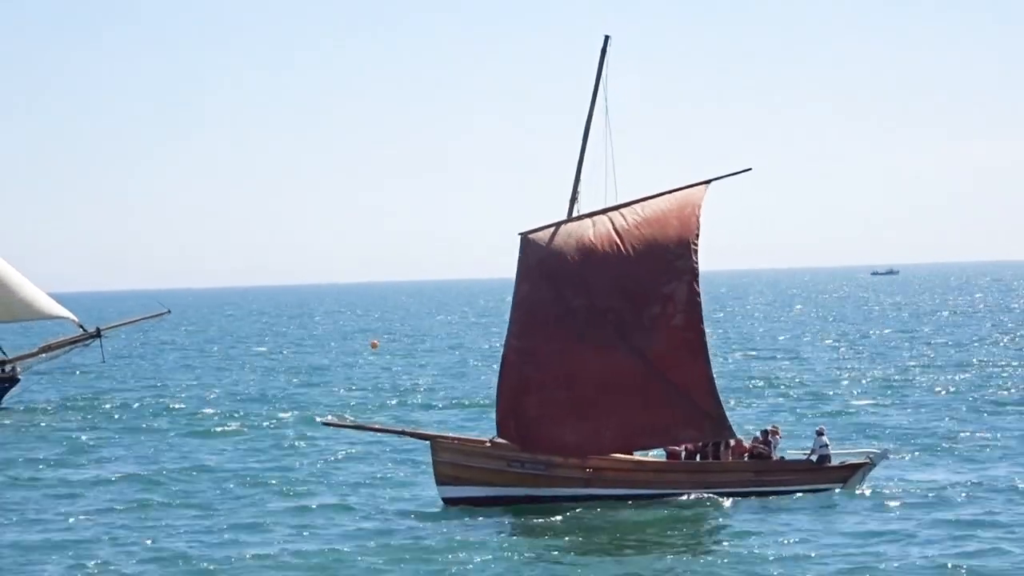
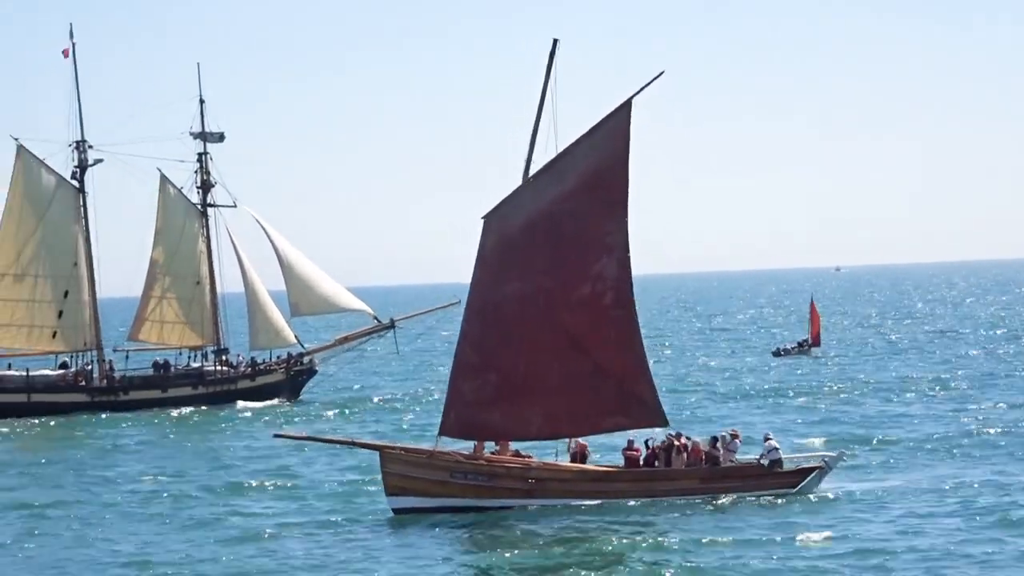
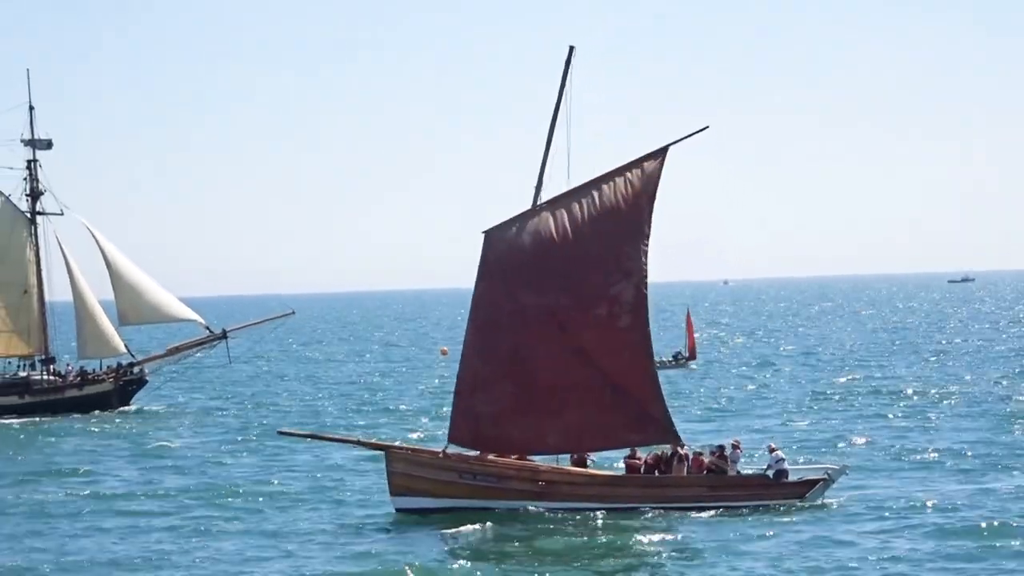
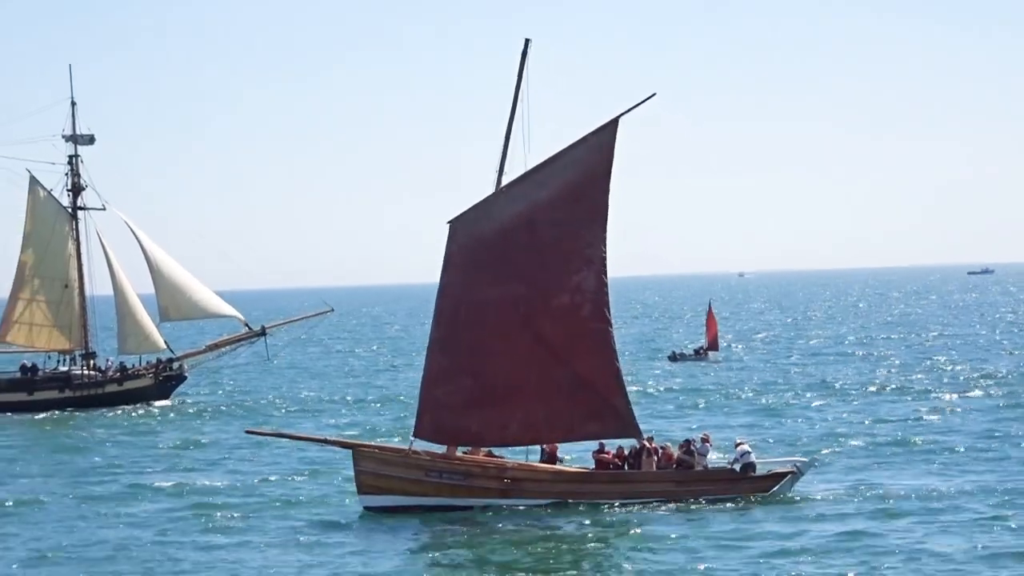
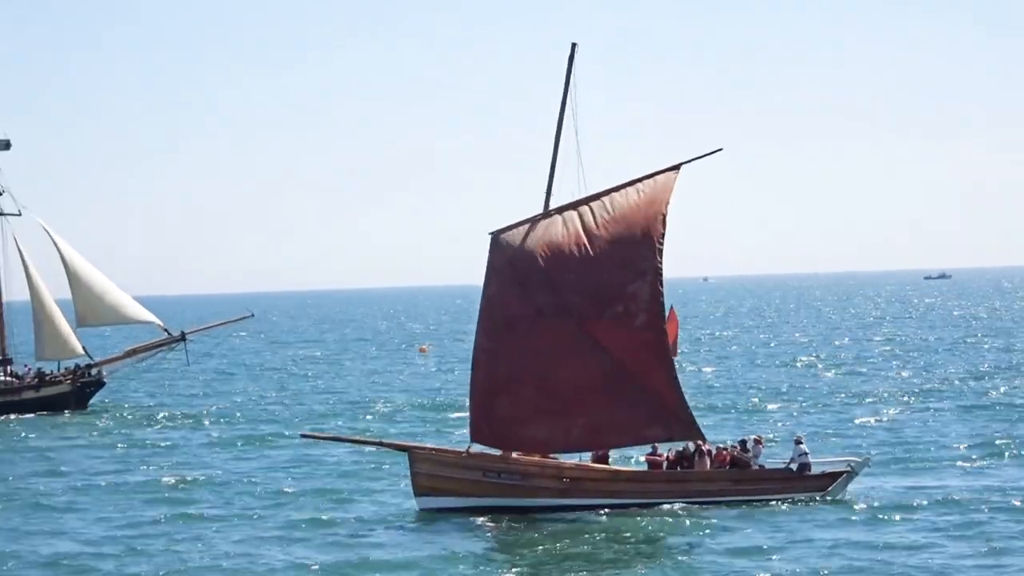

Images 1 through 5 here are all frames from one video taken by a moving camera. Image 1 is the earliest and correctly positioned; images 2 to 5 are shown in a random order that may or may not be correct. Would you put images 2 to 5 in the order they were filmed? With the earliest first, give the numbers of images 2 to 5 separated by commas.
5, 3, 4, 2
